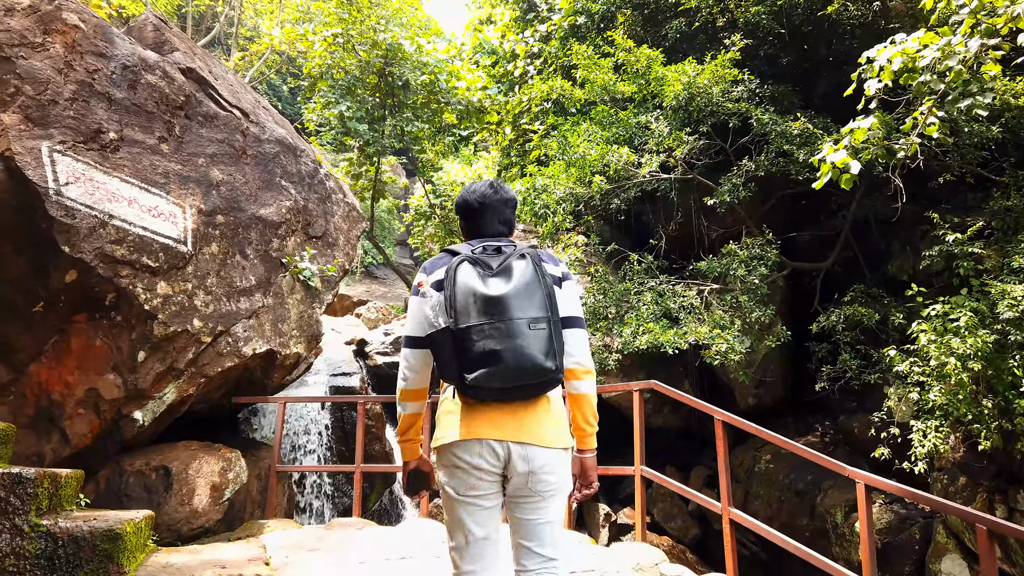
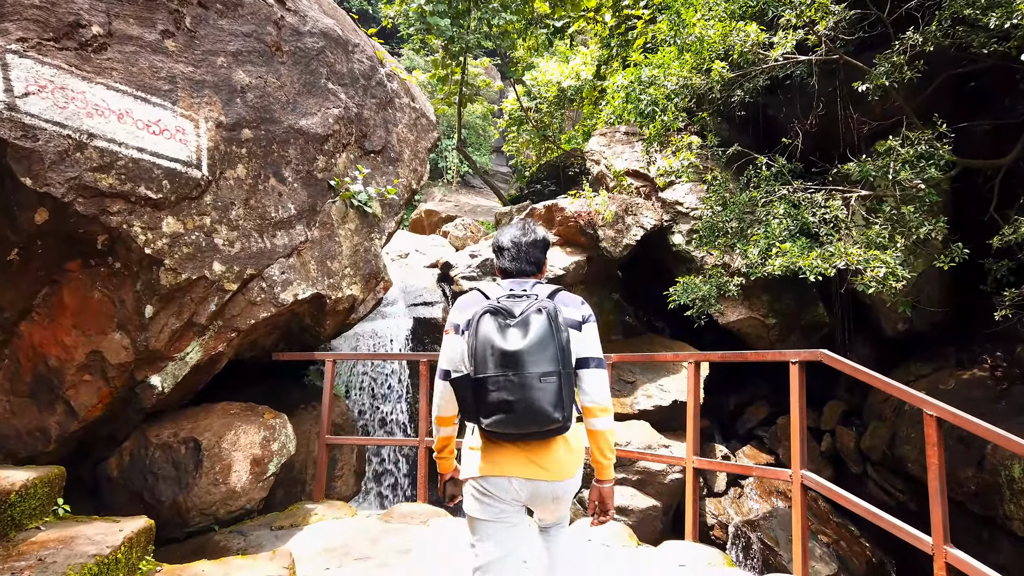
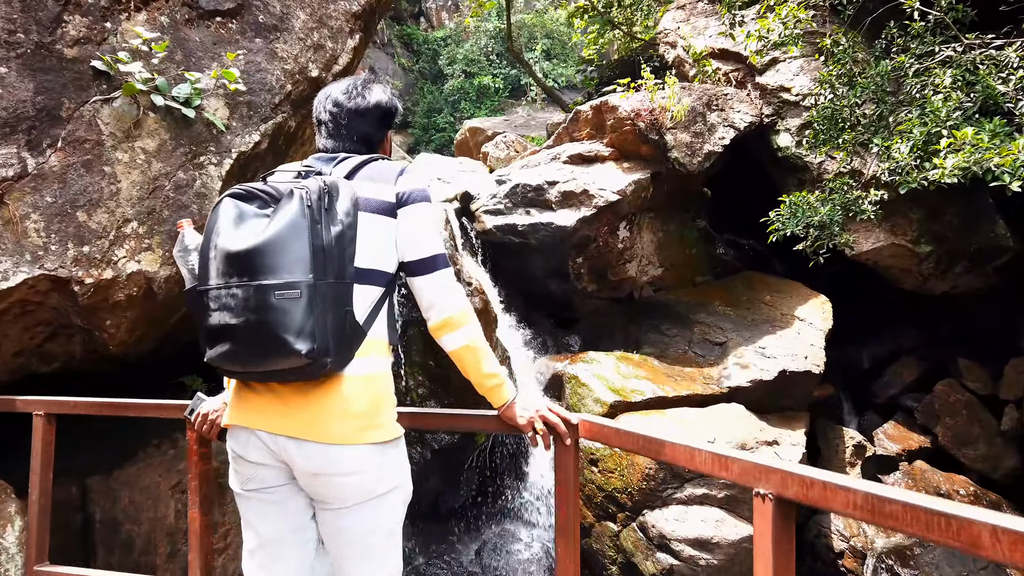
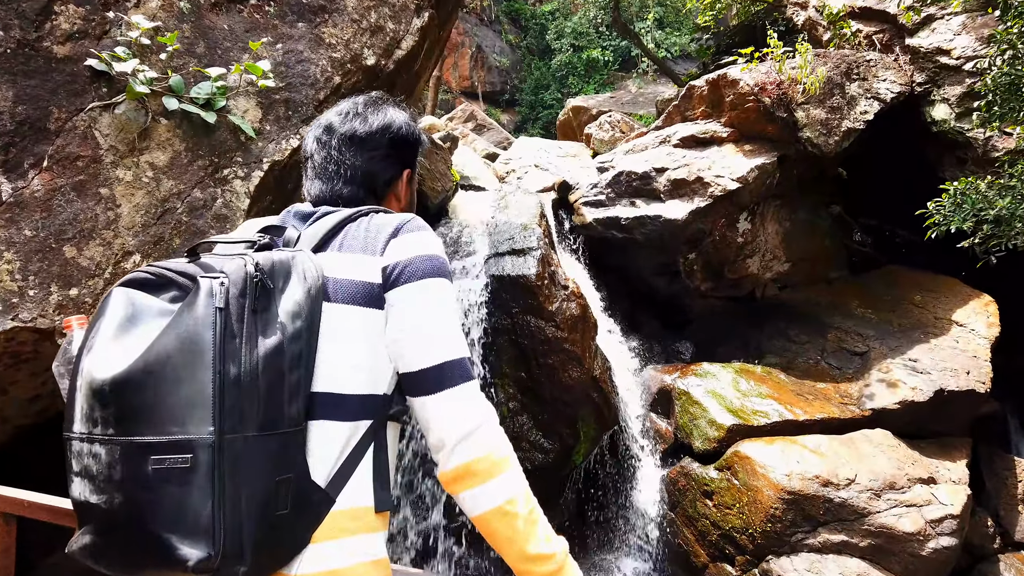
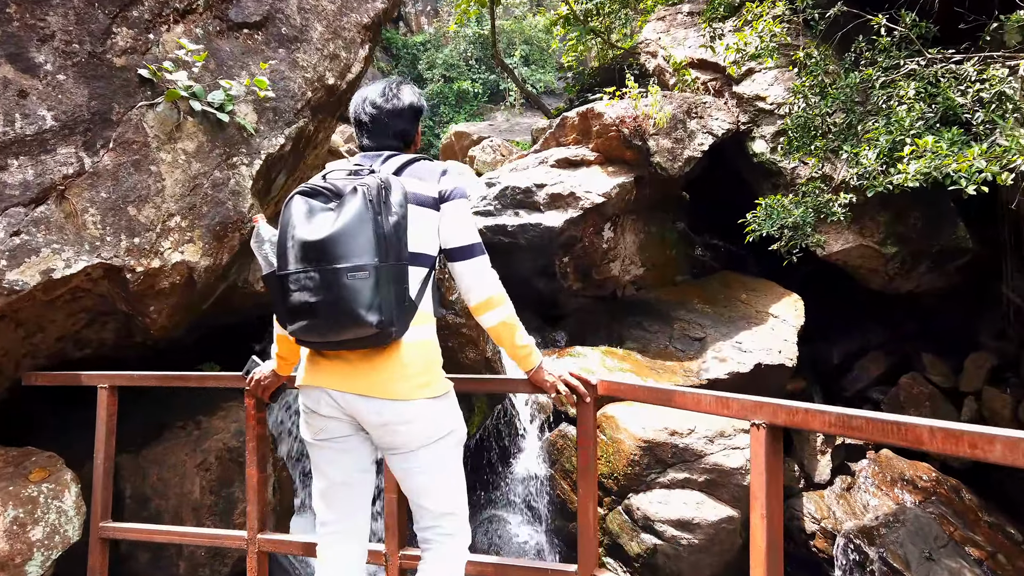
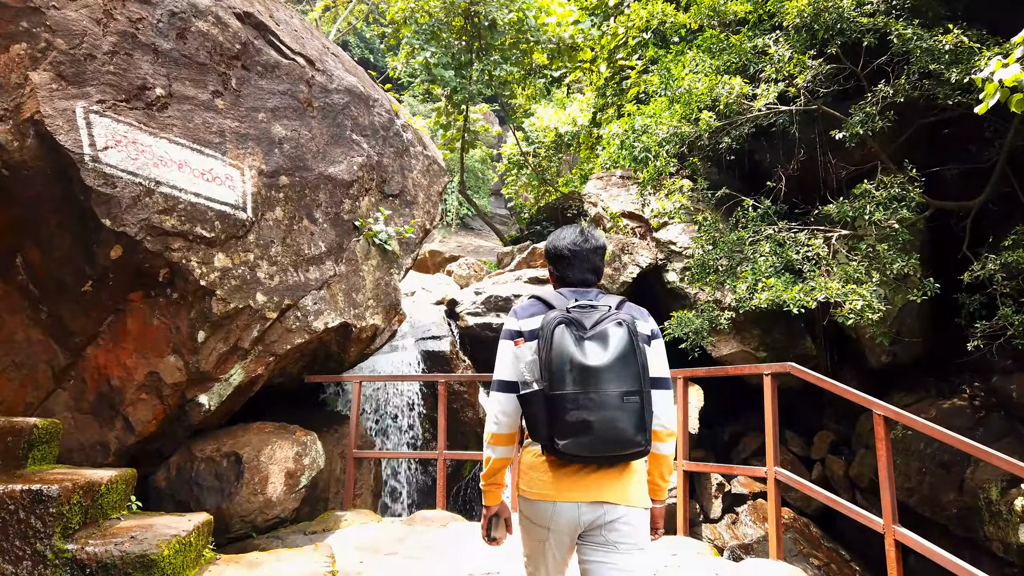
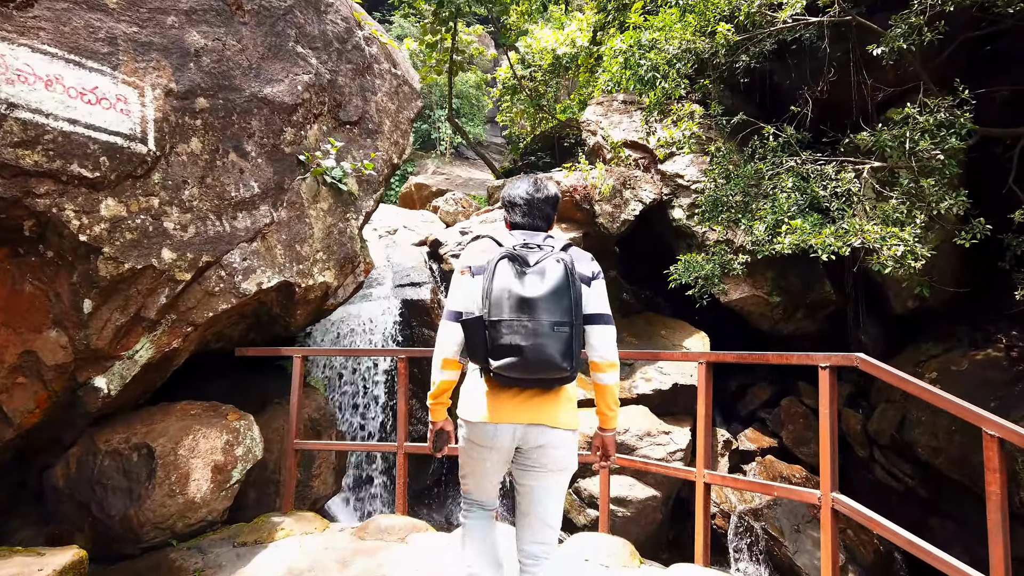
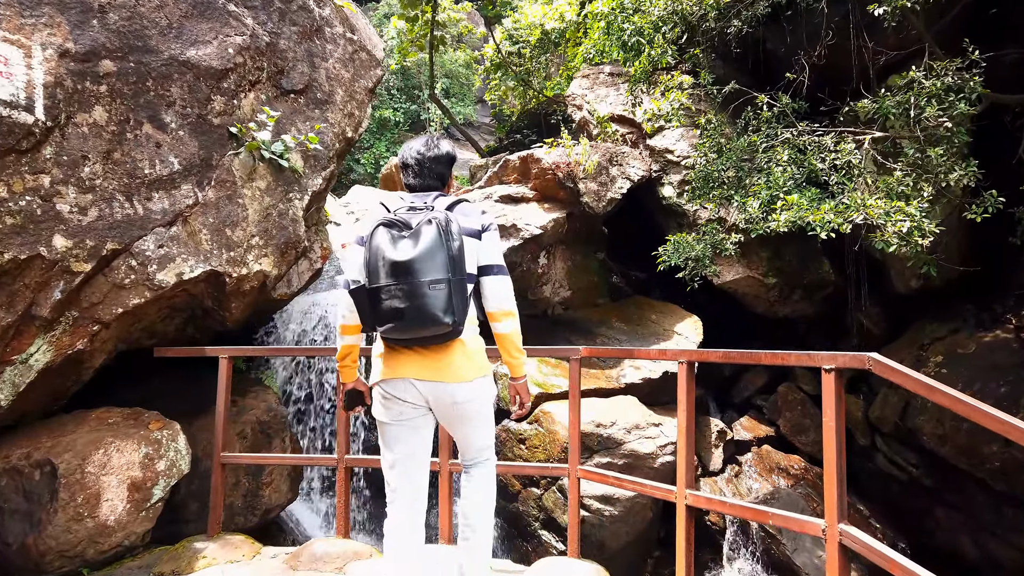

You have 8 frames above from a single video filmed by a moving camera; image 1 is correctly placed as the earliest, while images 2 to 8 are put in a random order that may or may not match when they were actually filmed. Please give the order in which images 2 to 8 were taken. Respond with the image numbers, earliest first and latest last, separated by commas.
6, 2, 7, 8, 5, 3, 4
